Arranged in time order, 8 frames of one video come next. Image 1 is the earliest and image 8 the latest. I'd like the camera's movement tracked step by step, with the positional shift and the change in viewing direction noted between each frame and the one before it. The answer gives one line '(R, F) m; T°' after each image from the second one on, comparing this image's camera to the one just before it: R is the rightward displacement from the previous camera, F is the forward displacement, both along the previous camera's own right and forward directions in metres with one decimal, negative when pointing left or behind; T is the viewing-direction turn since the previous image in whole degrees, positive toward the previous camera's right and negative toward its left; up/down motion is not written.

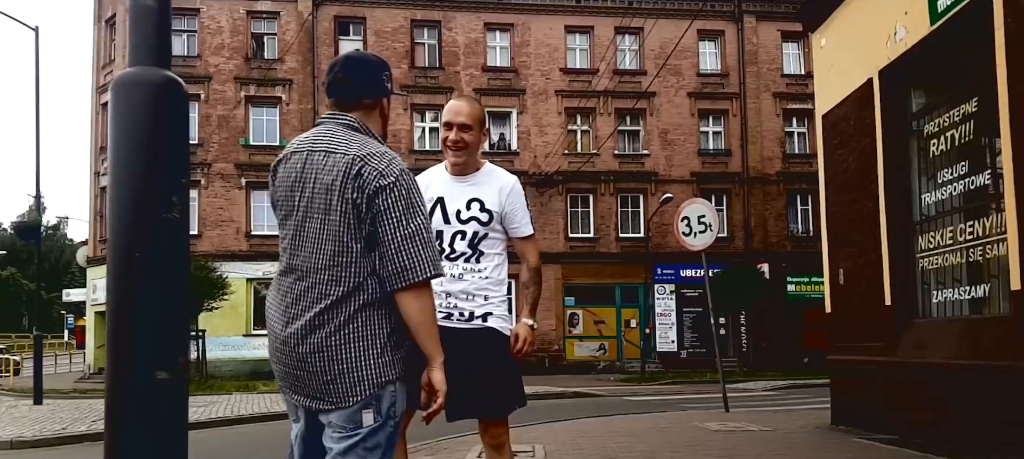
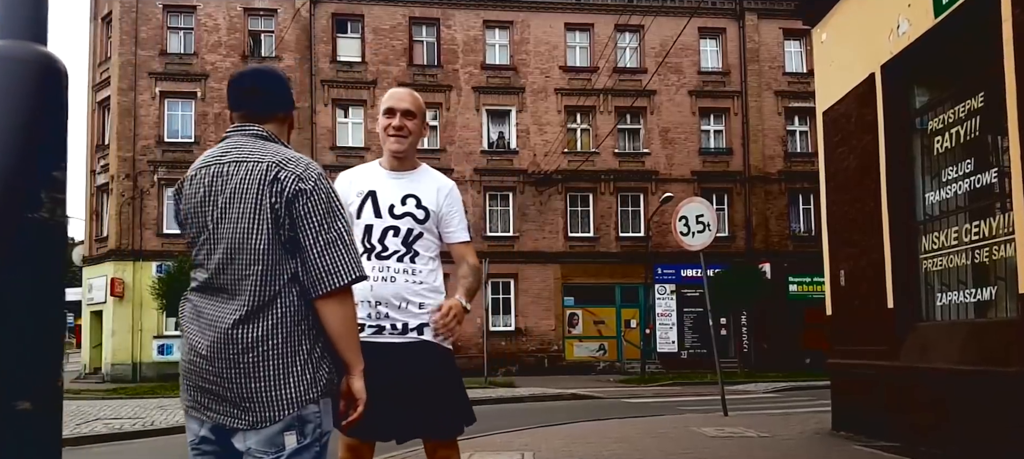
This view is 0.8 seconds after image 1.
(+0.1, +0.3) m; 0°
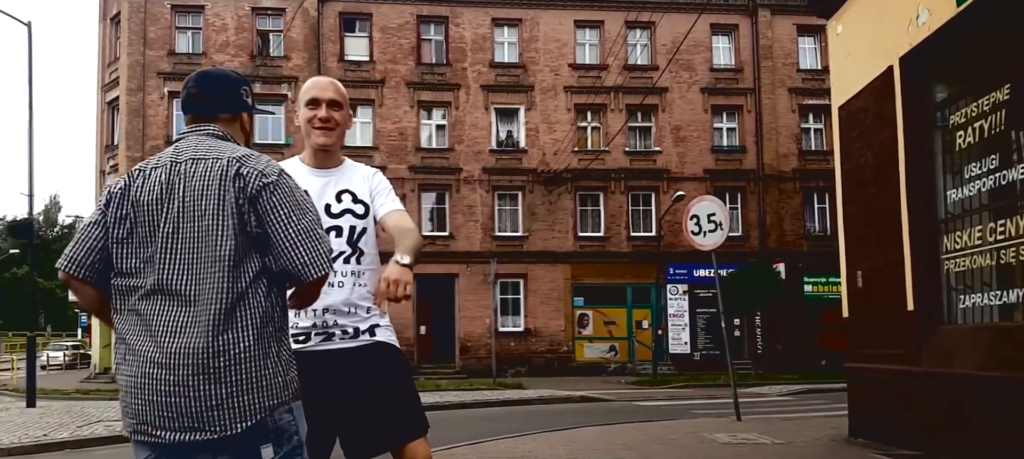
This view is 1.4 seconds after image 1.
(+0.1, +0.3) m; -1°
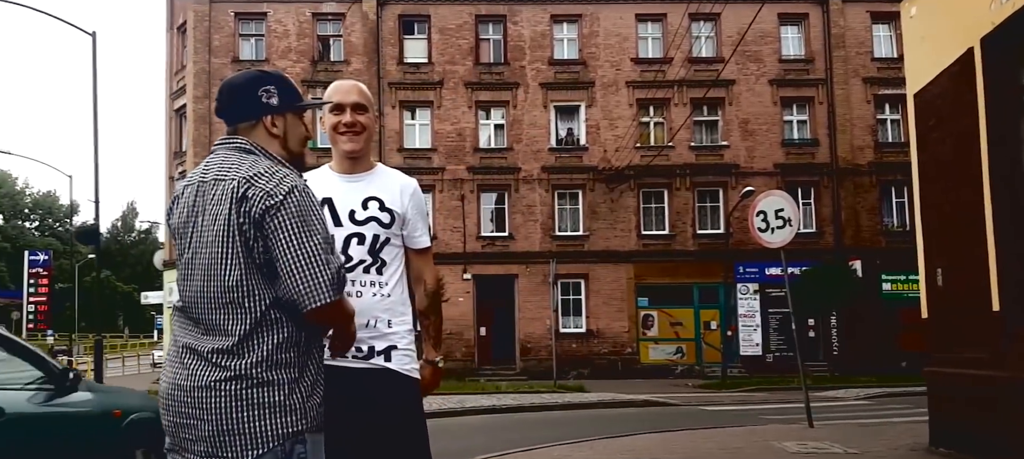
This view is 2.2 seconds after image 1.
(+0.2, +0.4) m; -5°
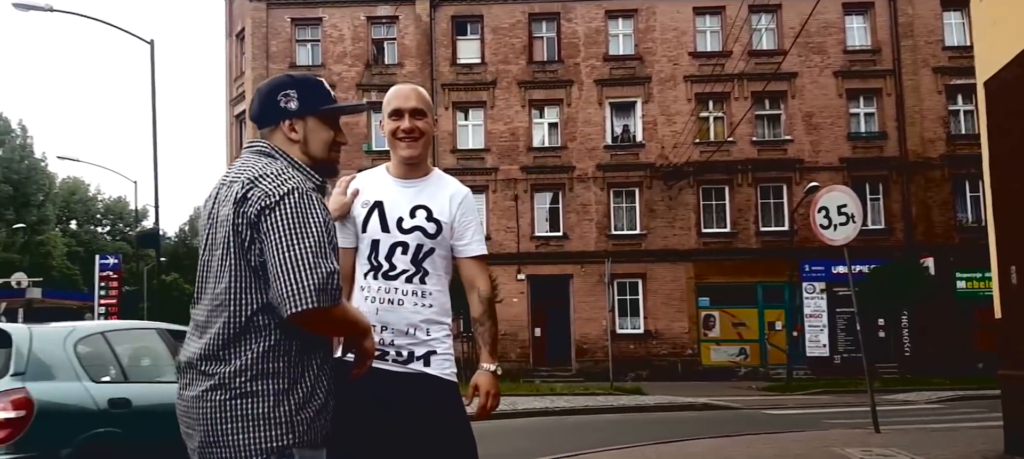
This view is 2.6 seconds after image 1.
(+0.2, +0.3) m; -4°
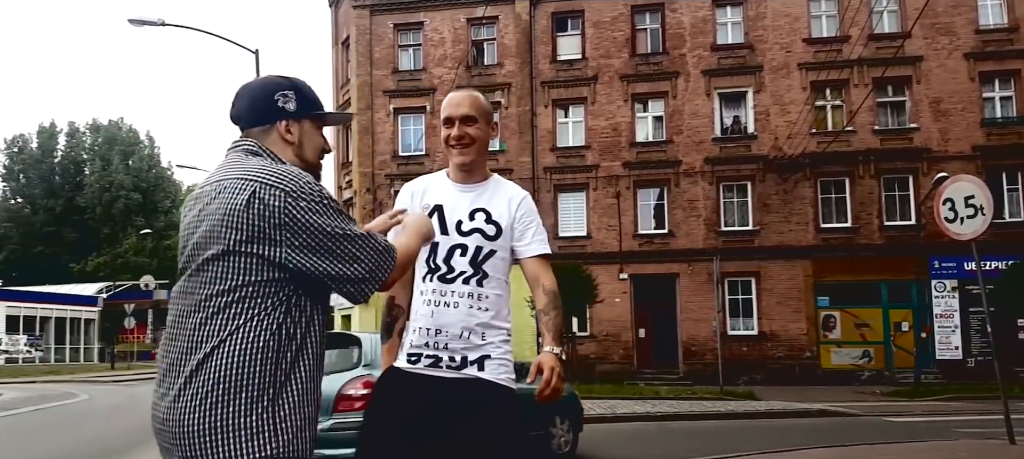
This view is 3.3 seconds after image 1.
(+0.2, +0.4) m; -8°
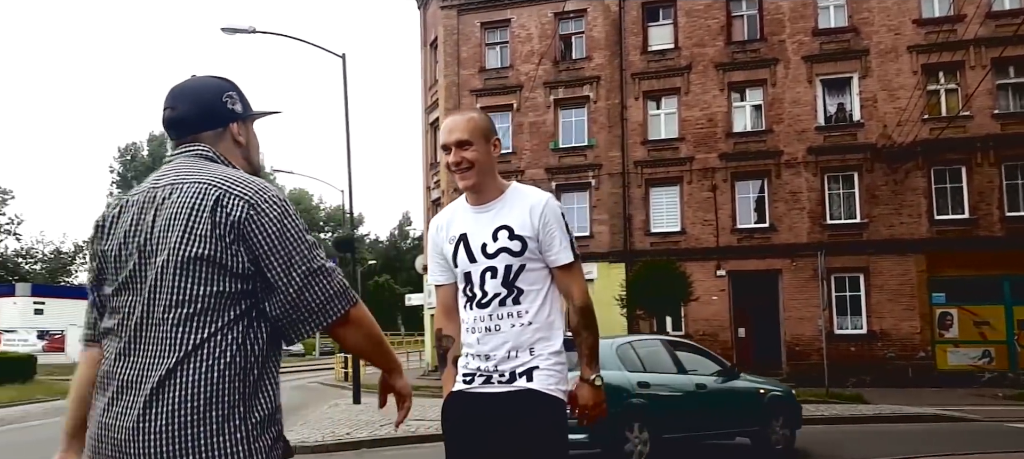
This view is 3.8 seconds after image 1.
(0.0, +0.3) m; -7°
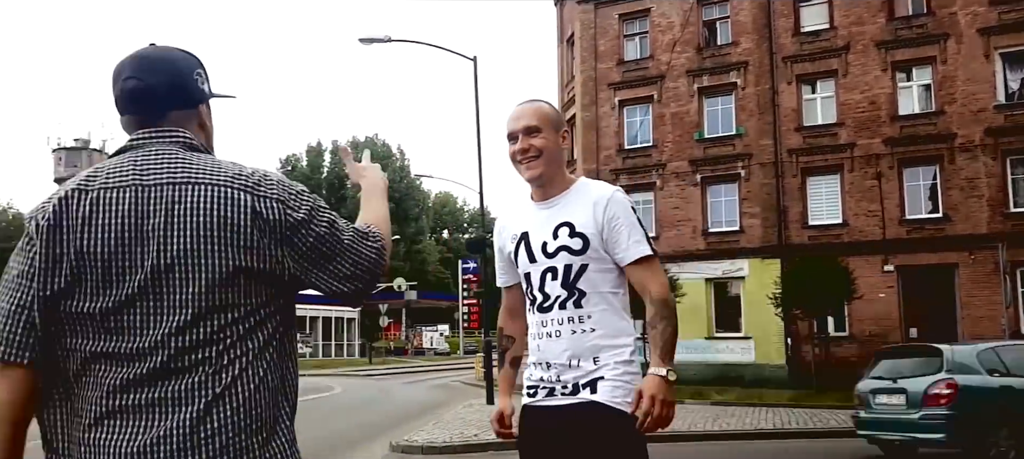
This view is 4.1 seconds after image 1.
(0.0, +0.3) m; -10°
